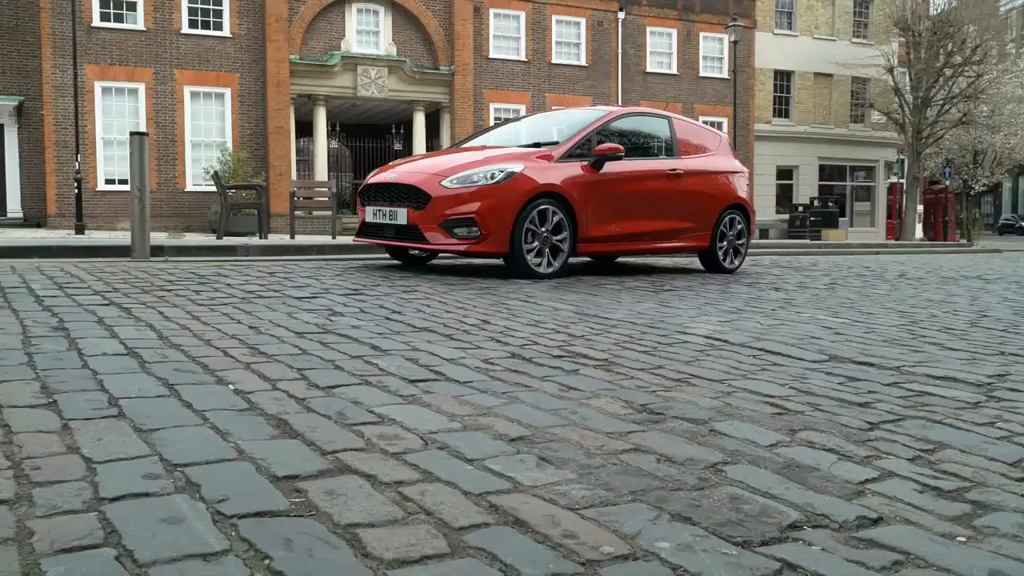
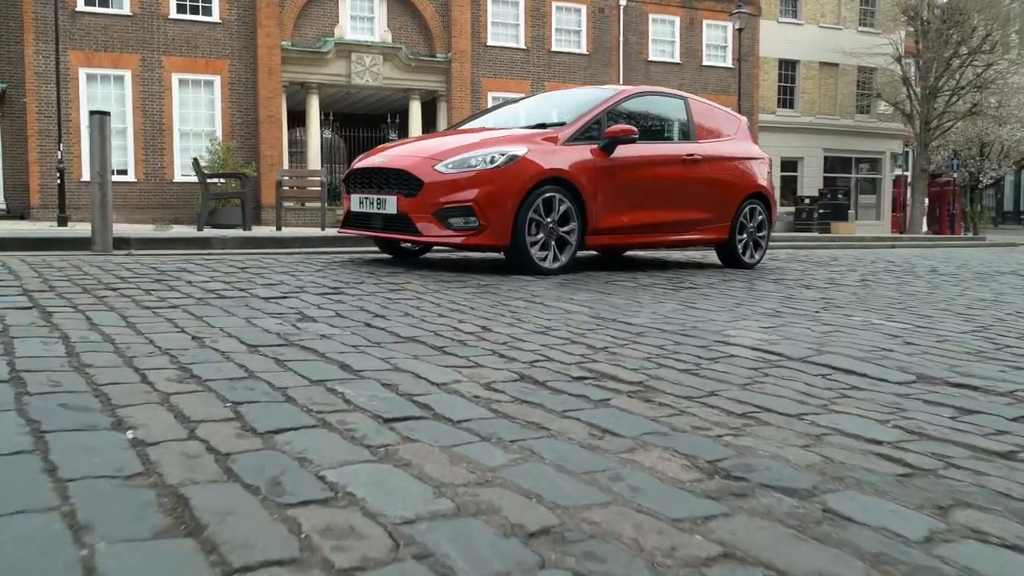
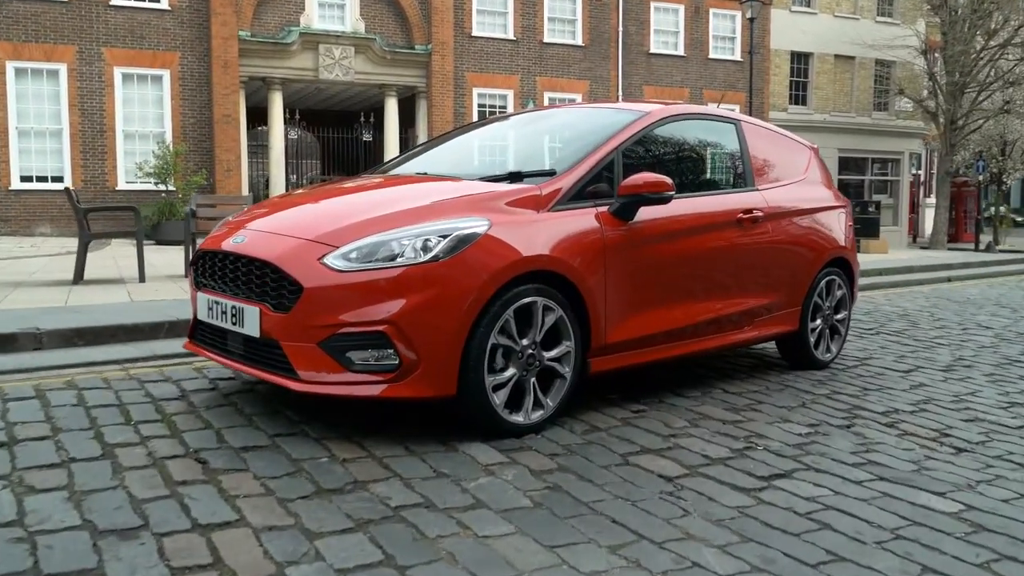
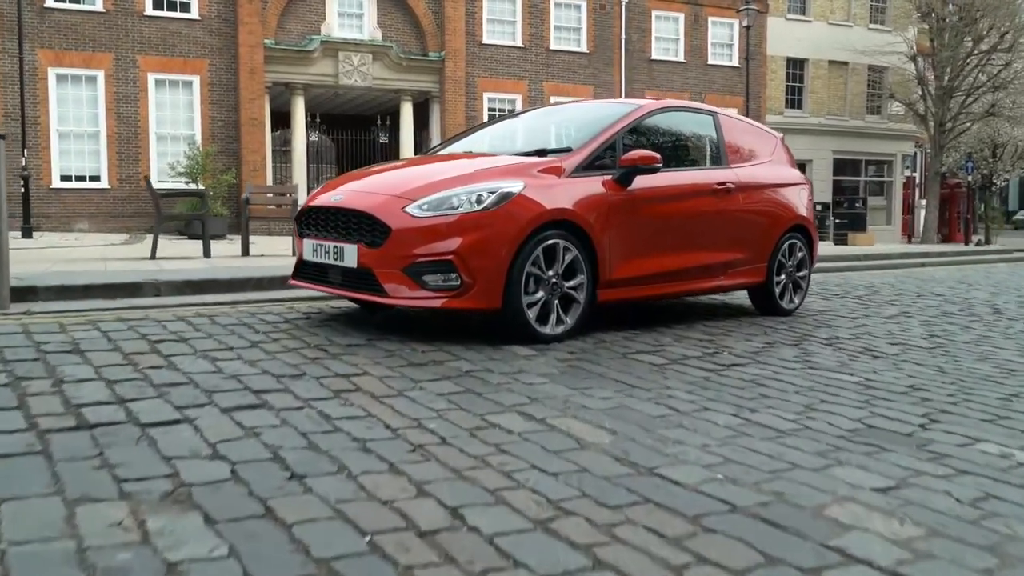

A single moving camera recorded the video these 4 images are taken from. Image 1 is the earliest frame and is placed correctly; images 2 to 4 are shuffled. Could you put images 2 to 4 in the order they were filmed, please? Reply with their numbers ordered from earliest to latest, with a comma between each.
2, 4, 3
